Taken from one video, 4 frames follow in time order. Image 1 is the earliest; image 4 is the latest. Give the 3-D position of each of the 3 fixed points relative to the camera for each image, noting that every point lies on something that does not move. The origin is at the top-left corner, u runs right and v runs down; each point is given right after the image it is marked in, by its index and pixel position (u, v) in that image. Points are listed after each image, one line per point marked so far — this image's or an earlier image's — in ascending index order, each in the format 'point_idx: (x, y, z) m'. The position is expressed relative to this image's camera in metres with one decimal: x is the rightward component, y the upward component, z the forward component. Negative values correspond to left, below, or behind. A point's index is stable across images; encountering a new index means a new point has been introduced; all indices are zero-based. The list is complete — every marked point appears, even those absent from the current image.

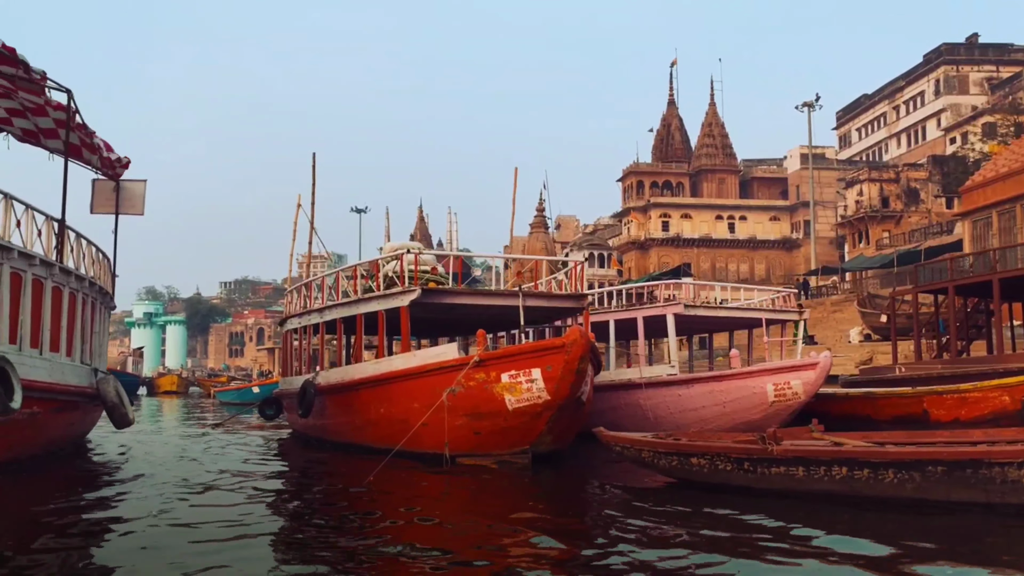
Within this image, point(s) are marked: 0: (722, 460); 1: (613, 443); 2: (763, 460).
0: (+3.0, -2.5, +11.7) m
1: (+1.5, -2.4, +12.4) m
2: (+3.5, -2.4, +11.3) m
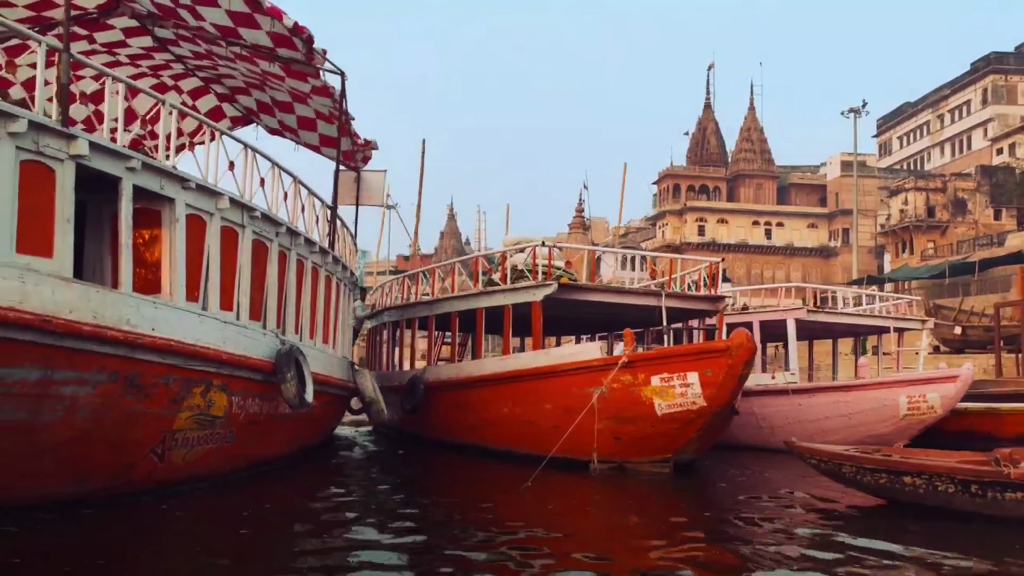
0: (+5.8, -2.6, +10.7) m
1: (+4.3, -2.4, +11.6) m
2: (+6.2, -2.5, +10.3) m
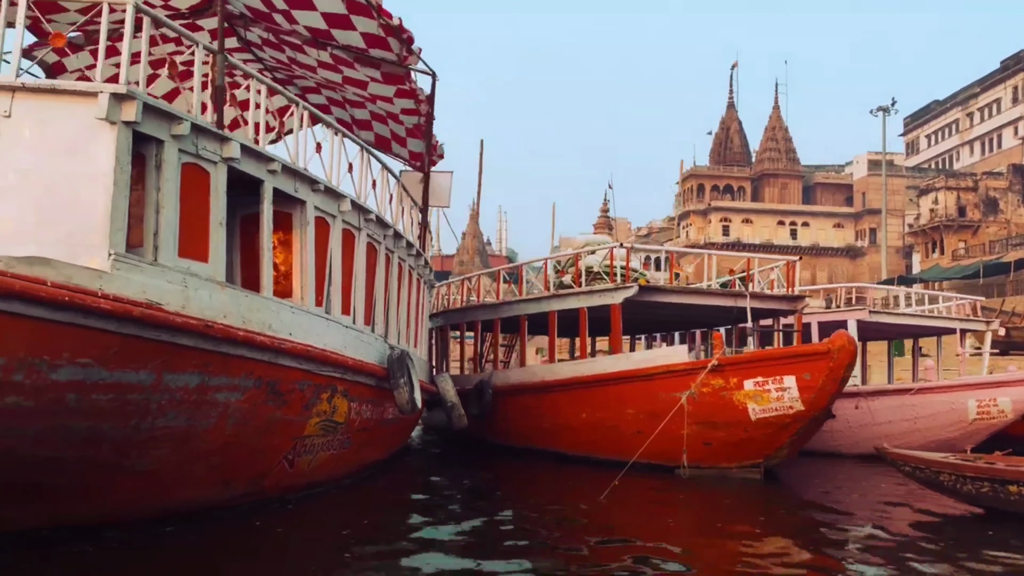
0: (+6.9, -2.6, +10.2) m
1: (+5.4, -2.4, +11.2) m
2: (+7.3, -2.5, +9.8) m
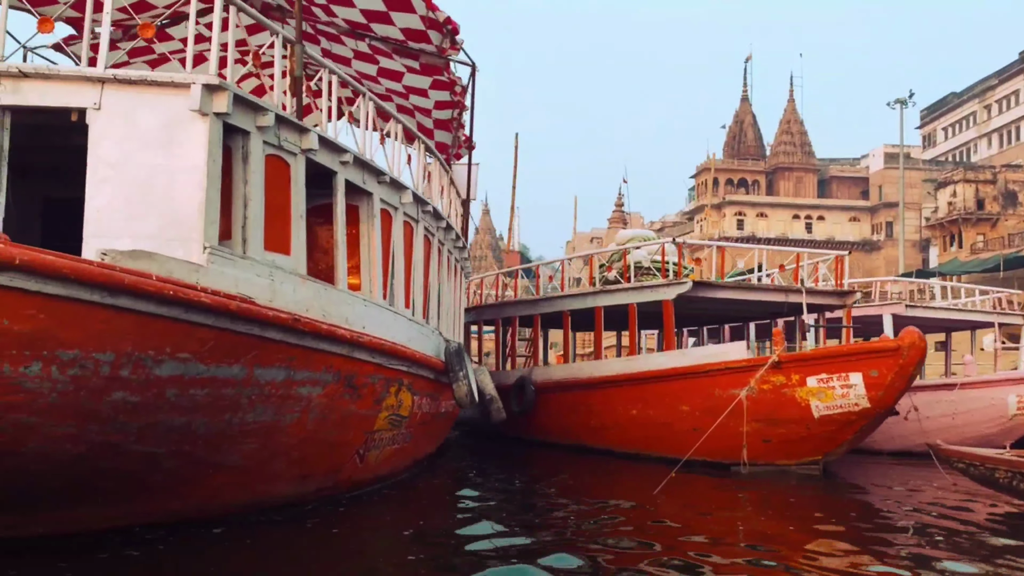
0: (+7.5, -2.5, +10.0) m
1: (+6.1, -2.3, +11.0) m
2: (+7.9, -2.4, +9.5) m
